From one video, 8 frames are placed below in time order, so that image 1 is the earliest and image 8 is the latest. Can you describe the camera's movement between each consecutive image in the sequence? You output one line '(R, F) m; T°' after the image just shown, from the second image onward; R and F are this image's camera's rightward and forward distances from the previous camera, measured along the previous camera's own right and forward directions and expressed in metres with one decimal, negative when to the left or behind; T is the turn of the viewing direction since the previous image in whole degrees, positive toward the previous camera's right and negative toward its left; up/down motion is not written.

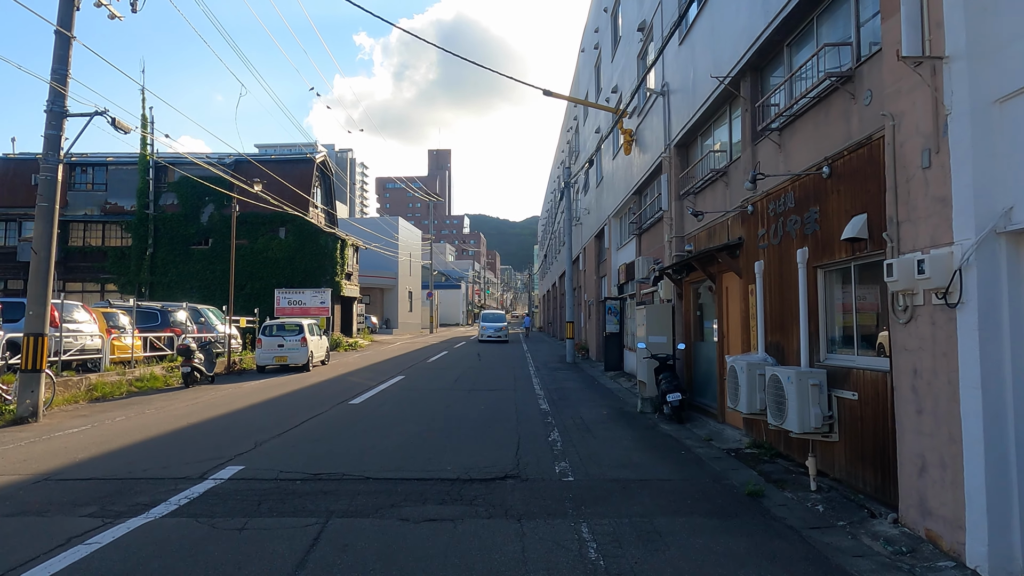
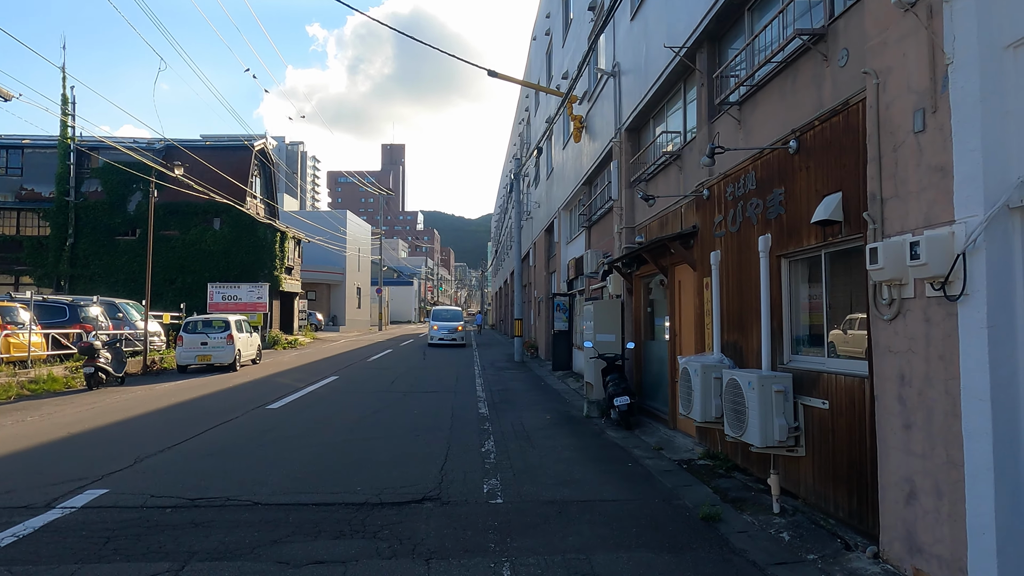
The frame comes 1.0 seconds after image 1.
(+0.3, +1.1) m; +4°
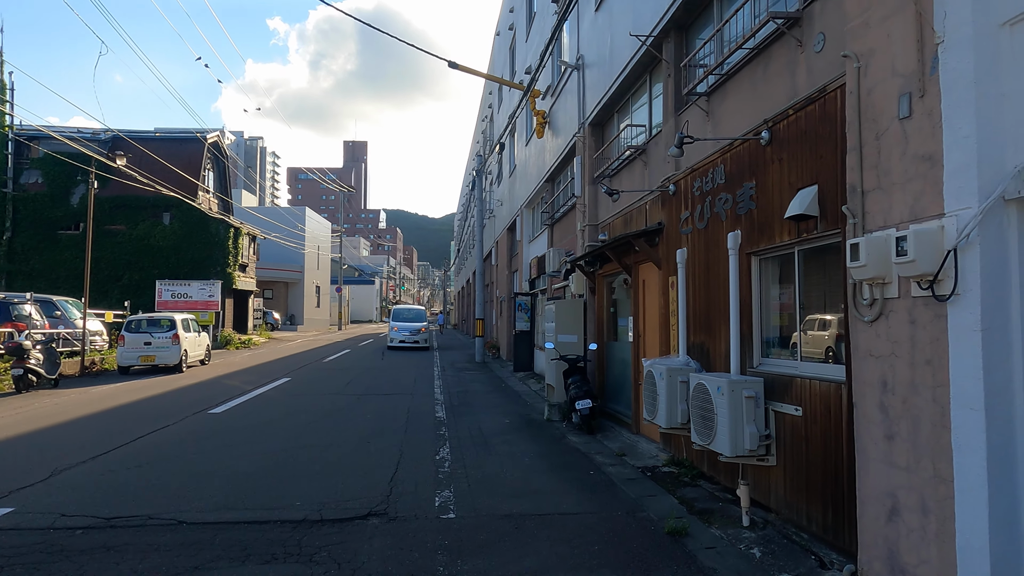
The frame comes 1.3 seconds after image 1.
(+0.1, +0.4) m; +3°
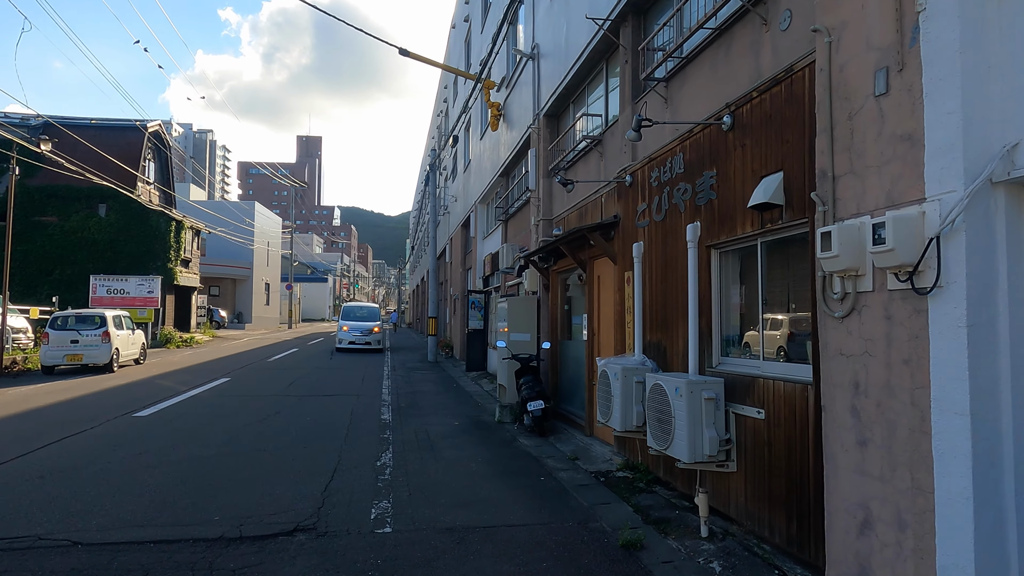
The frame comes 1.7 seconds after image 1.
(+0.1, +0.5) m; +4°
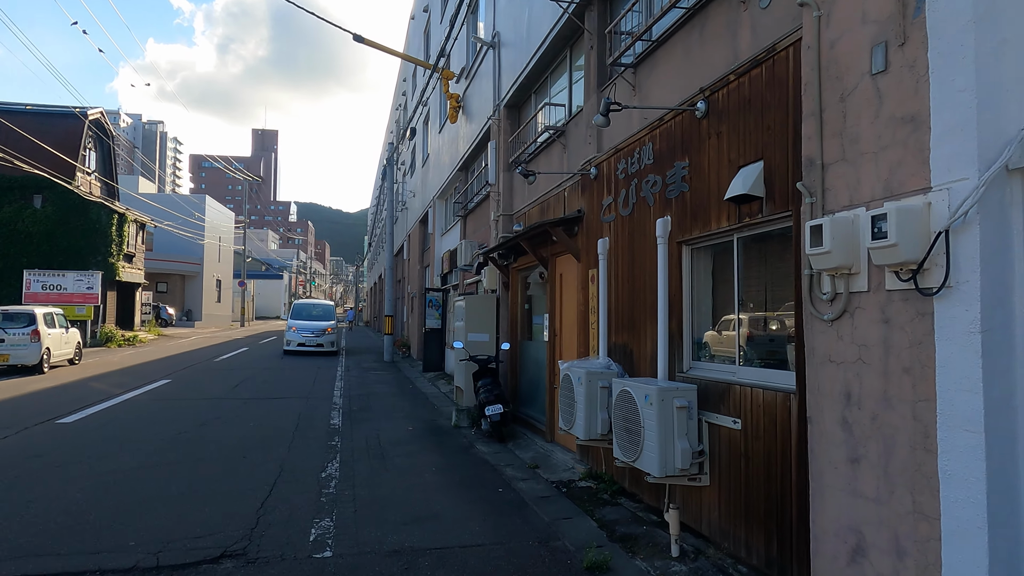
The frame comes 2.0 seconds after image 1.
(0.0, +0.5) m; +3°
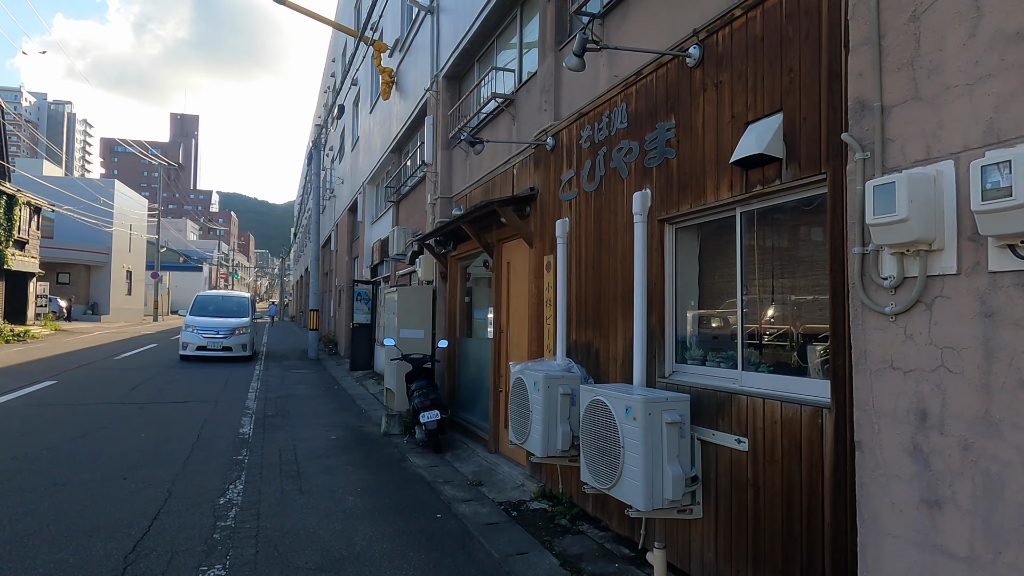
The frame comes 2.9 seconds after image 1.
(-0.1, +1.0) m; +6°
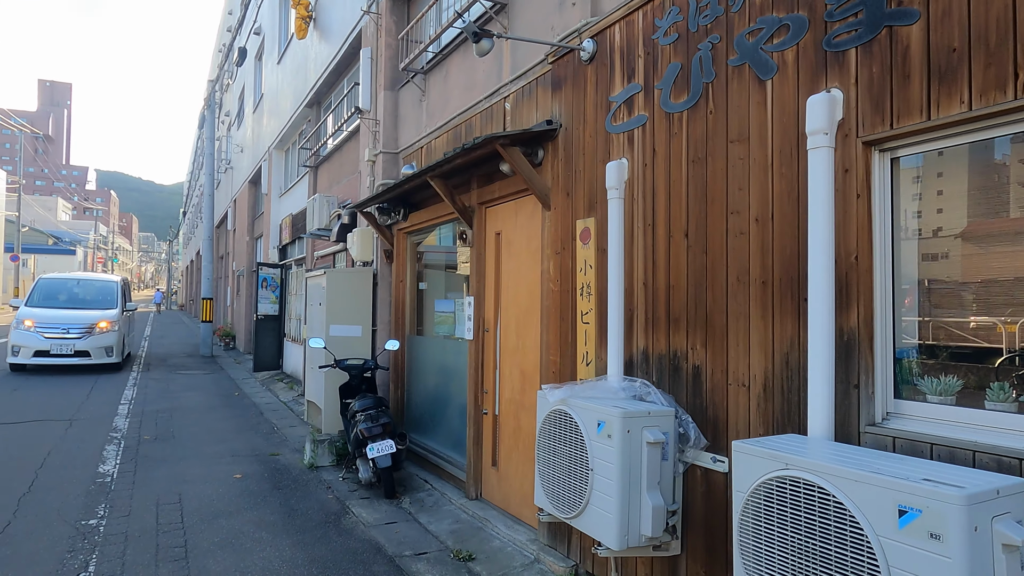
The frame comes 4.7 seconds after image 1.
(-0.7, +2.1) m; +8°
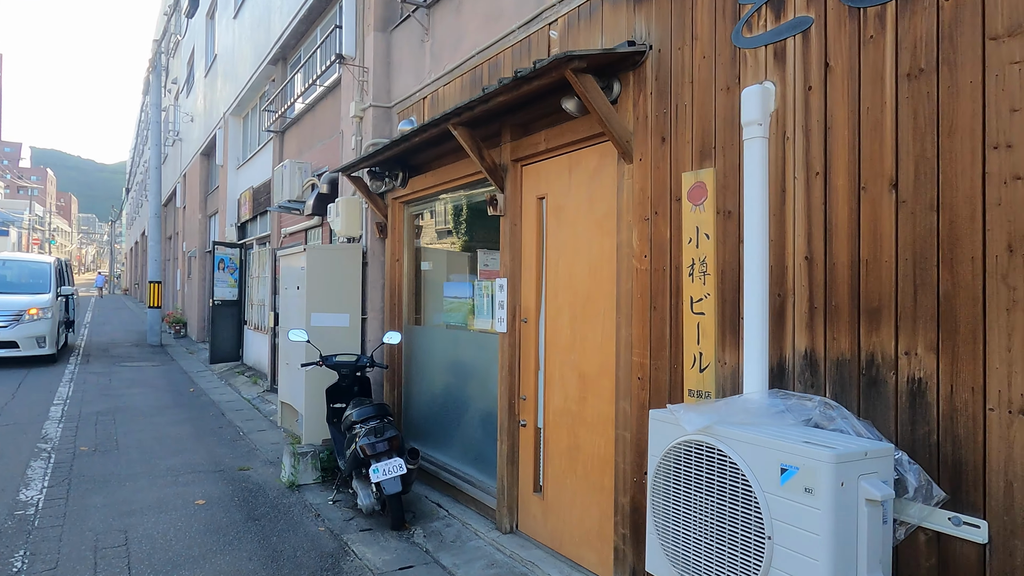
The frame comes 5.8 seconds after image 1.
(-0.5, +1.1) m; +4°
